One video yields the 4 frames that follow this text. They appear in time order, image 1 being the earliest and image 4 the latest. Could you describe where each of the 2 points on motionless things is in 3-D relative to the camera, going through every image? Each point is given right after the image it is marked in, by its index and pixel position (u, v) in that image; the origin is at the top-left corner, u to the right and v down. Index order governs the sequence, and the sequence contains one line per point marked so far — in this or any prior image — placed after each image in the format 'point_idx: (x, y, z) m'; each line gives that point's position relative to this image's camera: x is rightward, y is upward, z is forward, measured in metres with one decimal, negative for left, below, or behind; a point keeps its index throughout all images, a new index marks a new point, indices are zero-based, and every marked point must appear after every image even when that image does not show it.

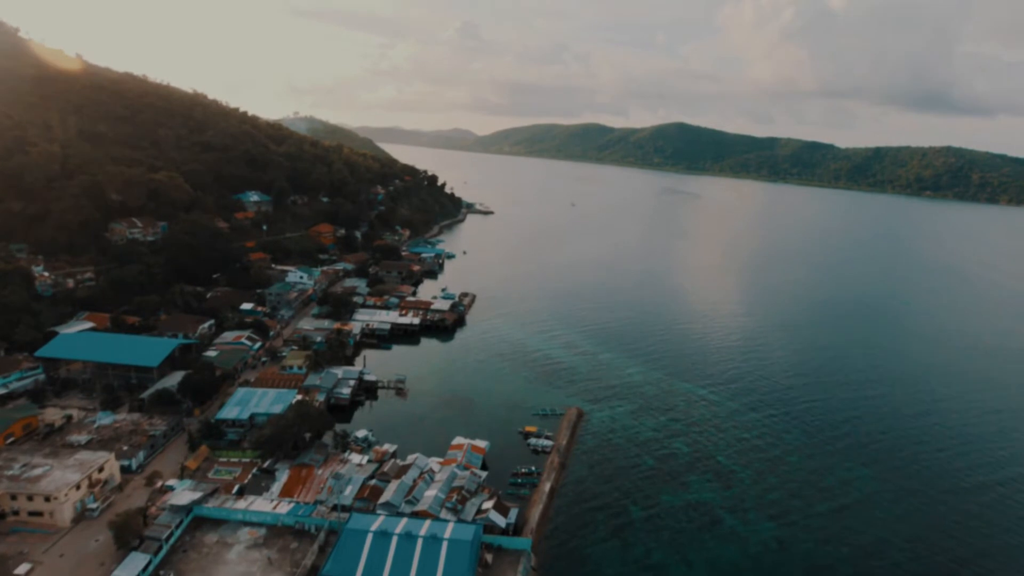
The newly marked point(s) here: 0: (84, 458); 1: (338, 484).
0: (-13.4, -5.3, +17.5) m
1: (-5.8, -6.6, +18.8) m
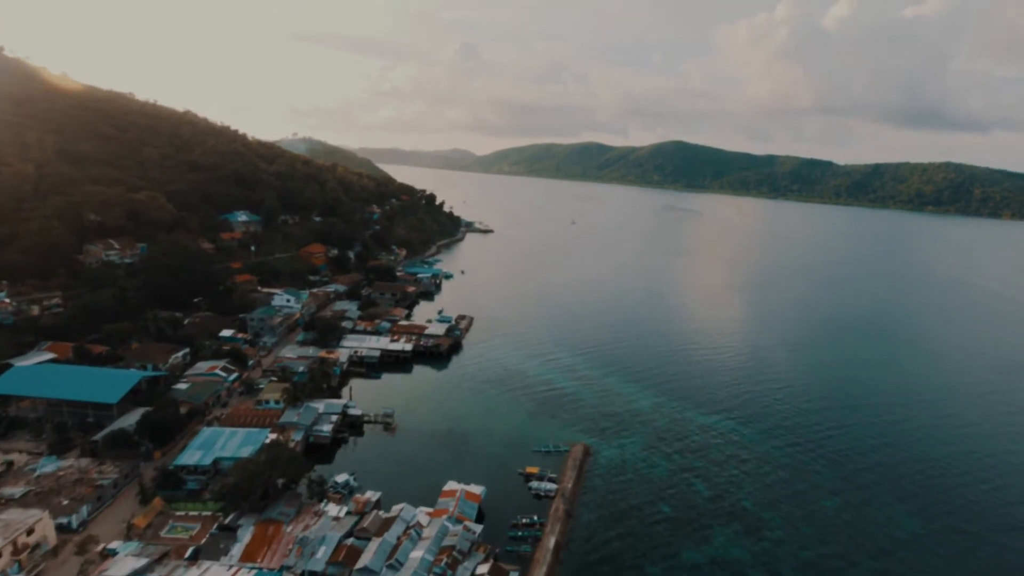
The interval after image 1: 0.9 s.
0: (-13.5, -6.2, +15.0) m
1: (-5.9, -7.5, +16.2) m
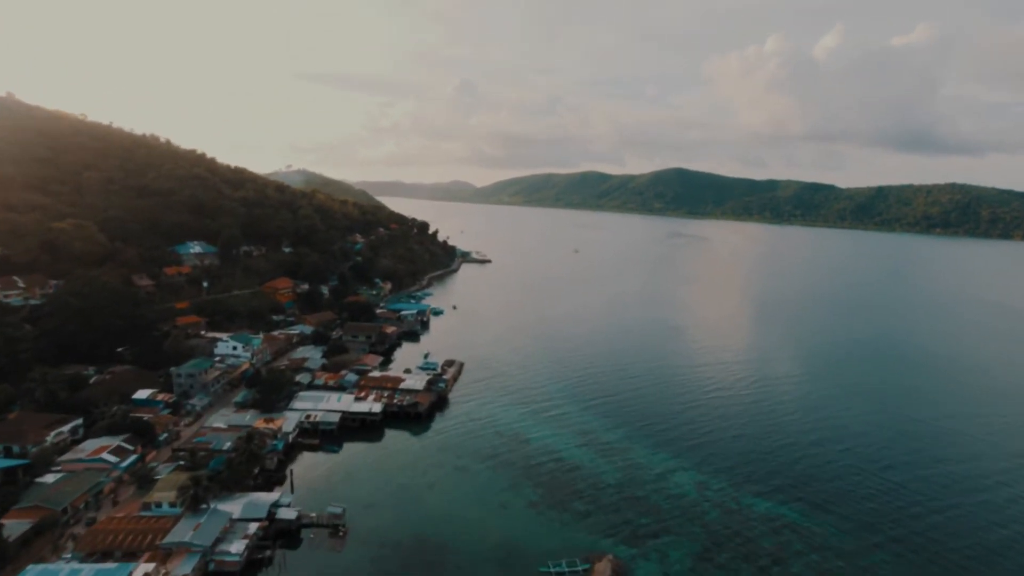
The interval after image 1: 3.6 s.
0: (-13.6, -7.4, +7.7) m
1: (-6.0, -8.6, +8.8) m
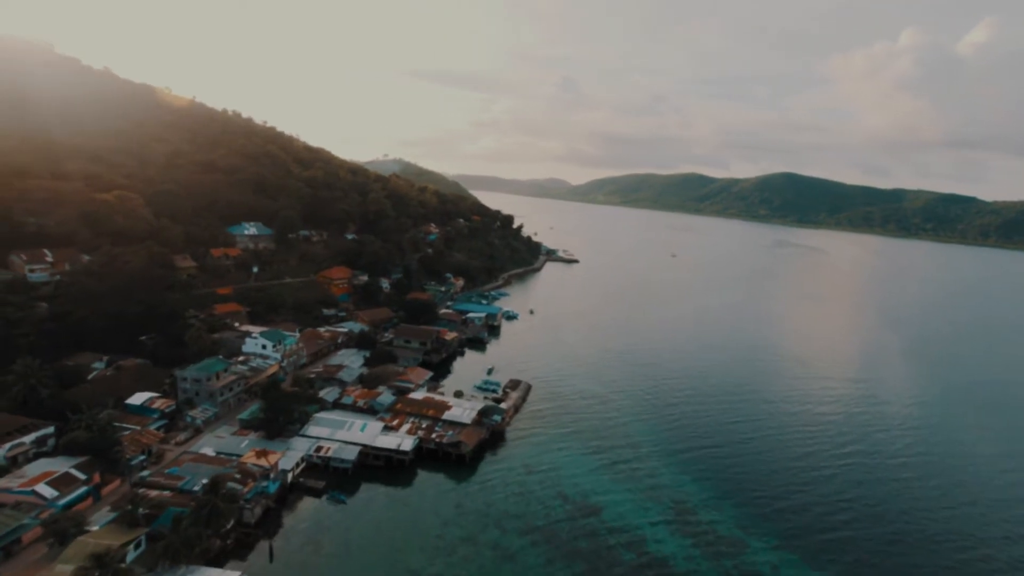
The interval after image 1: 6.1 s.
0: (-14.0, -7.0, +3.4) m
1: (-6.4, -8.7, +3.3) m
